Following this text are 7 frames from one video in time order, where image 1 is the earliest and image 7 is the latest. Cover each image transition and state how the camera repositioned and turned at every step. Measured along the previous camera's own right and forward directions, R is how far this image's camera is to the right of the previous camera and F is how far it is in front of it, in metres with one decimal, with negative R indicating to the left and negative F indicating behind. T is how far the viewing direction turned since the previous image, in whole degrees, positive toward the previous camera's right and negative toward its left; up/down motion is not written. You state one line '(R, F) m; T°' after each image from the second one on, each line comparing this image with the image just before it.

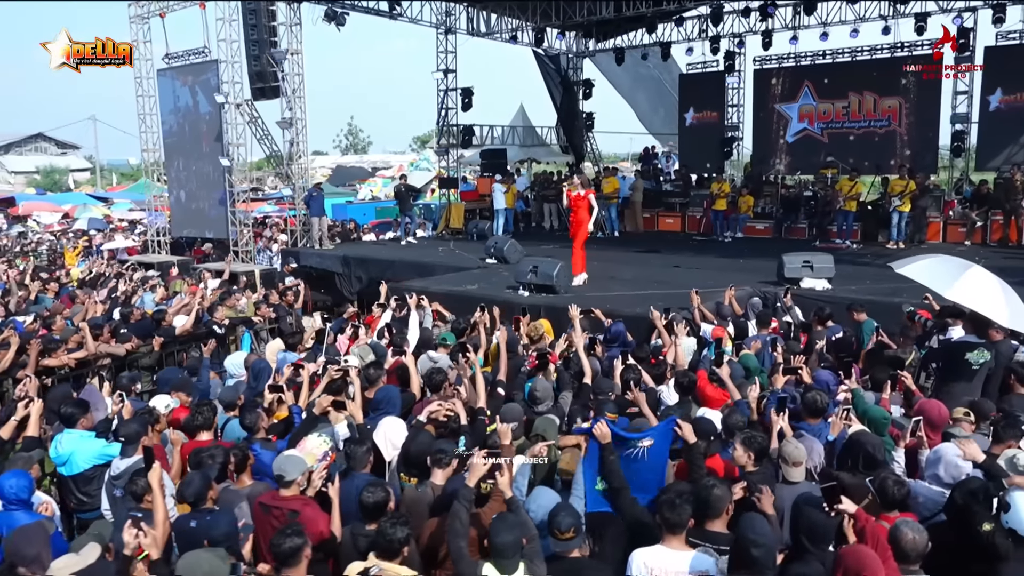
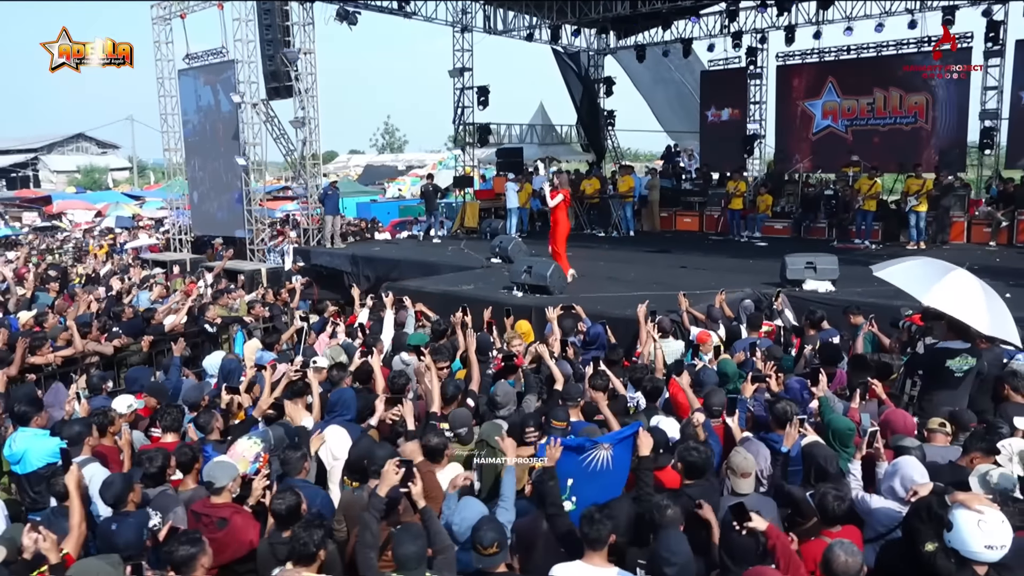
(+0.5, +0.1) m; -3°
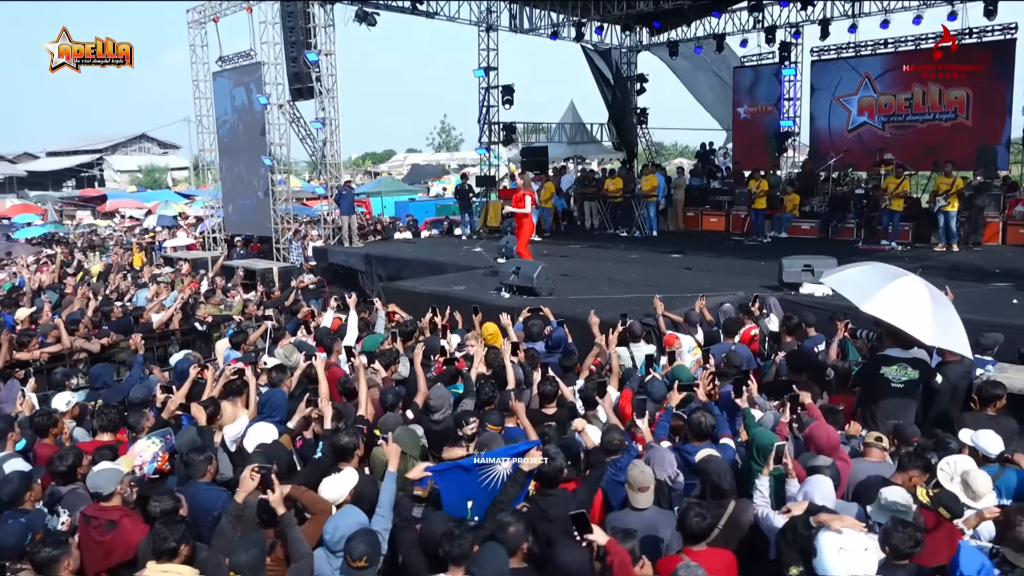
(+0.8, +0.1) m; -4°
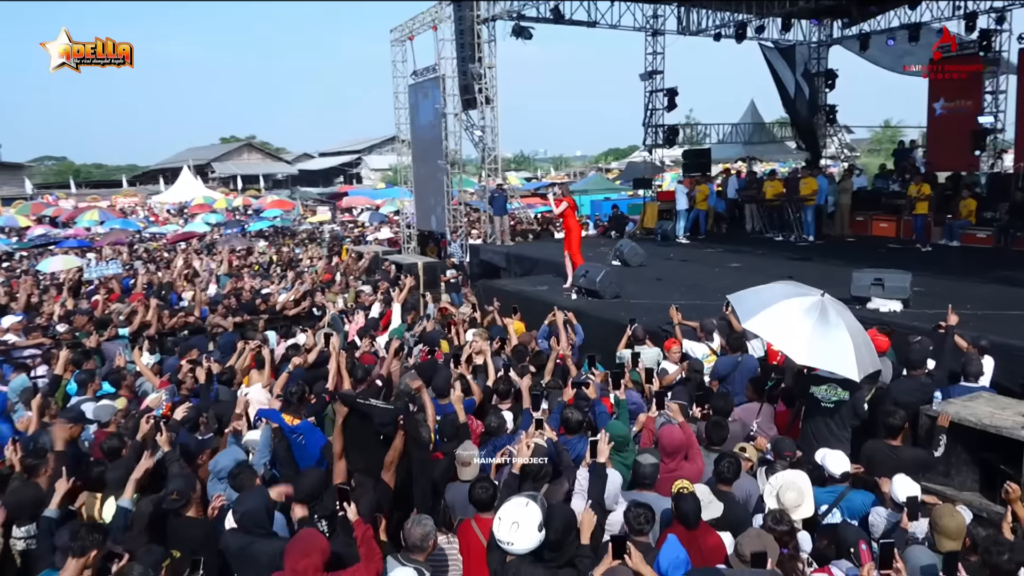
(+2.1, -0.4) m; -18°
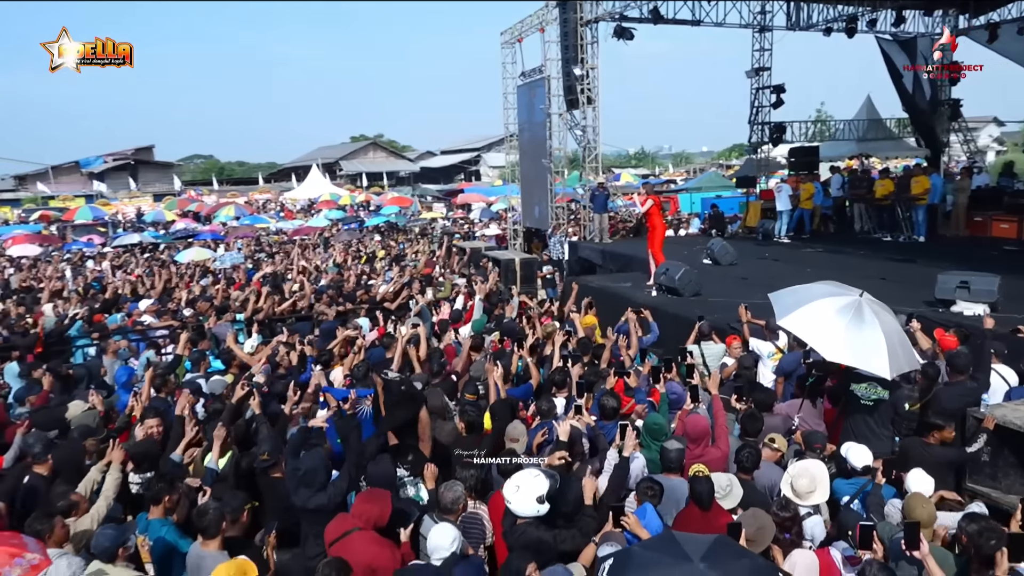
(+0.5, -0.4) m; -9°
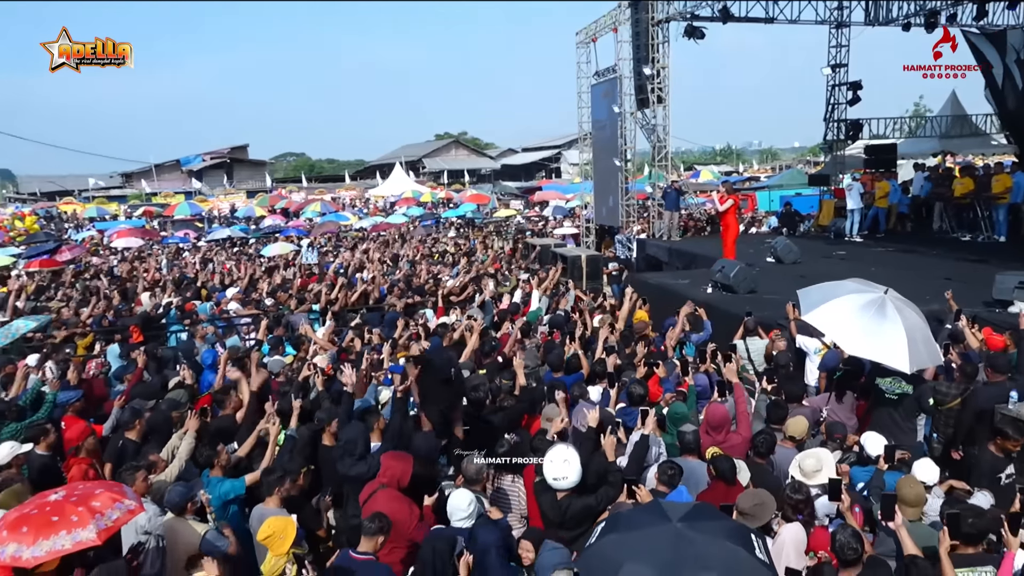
(+0.3, -0.4) m; -6°
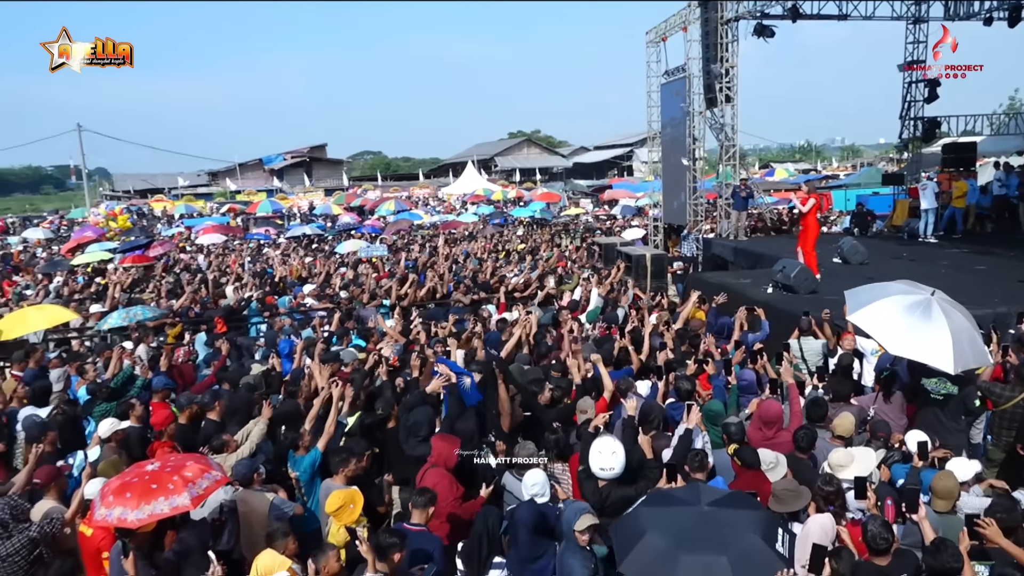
(+0.1, -0.3) m; -5°
